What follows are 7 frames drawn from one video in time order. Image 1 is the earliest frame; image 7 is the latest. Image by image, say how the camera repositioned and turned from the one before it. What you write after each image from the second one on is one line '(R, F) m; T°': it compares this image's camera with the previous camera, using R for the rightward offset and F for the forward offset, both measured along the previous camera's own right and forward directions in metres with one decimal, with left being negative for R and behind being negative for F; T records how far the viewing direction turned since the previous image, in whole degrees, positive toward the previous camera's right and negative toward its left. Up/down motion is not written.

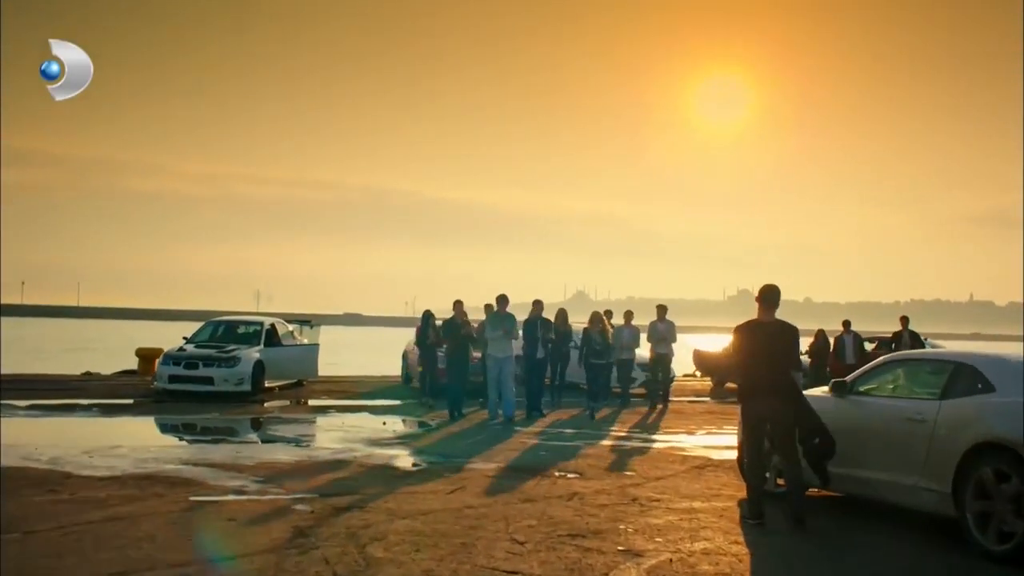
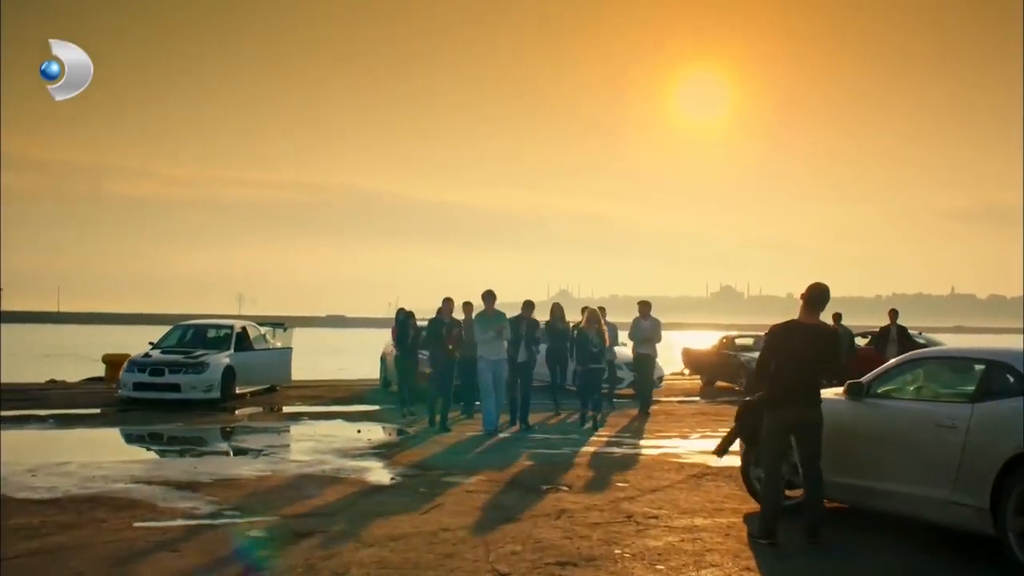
(+0.1, +0.8) m; +1°
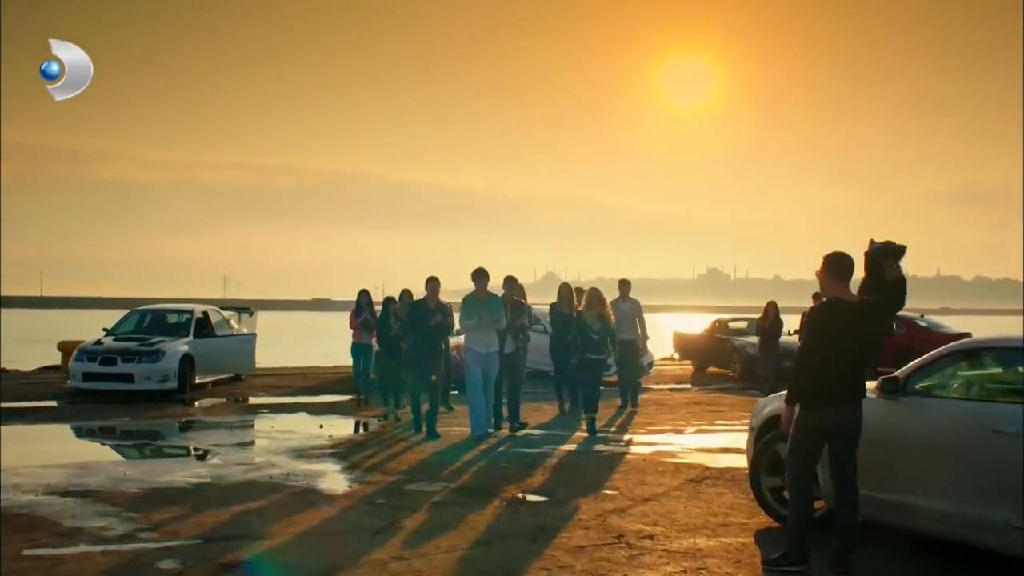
(+0.1, +1.3) m; +1°
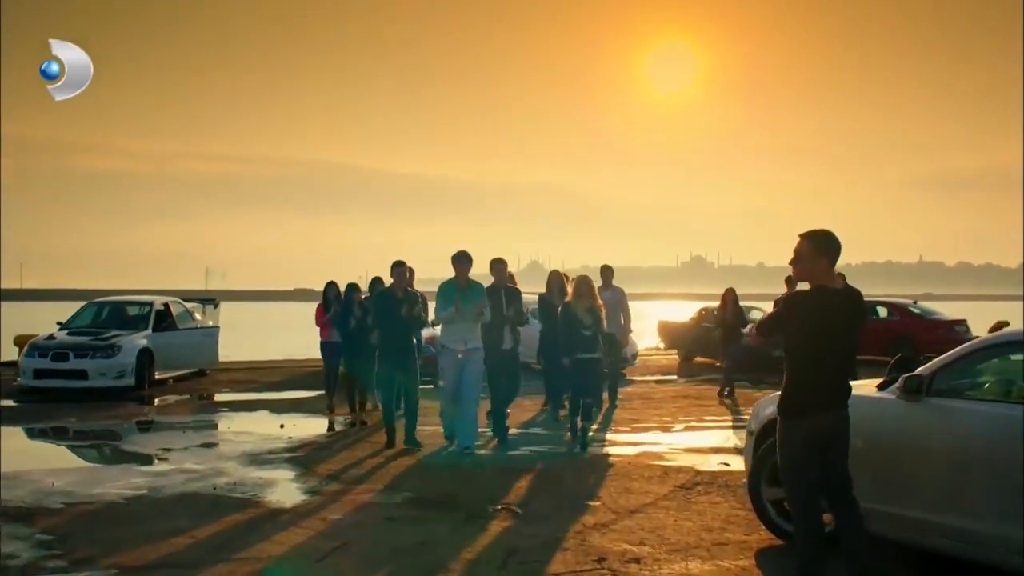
(+0.1, +0.9) m; +1°
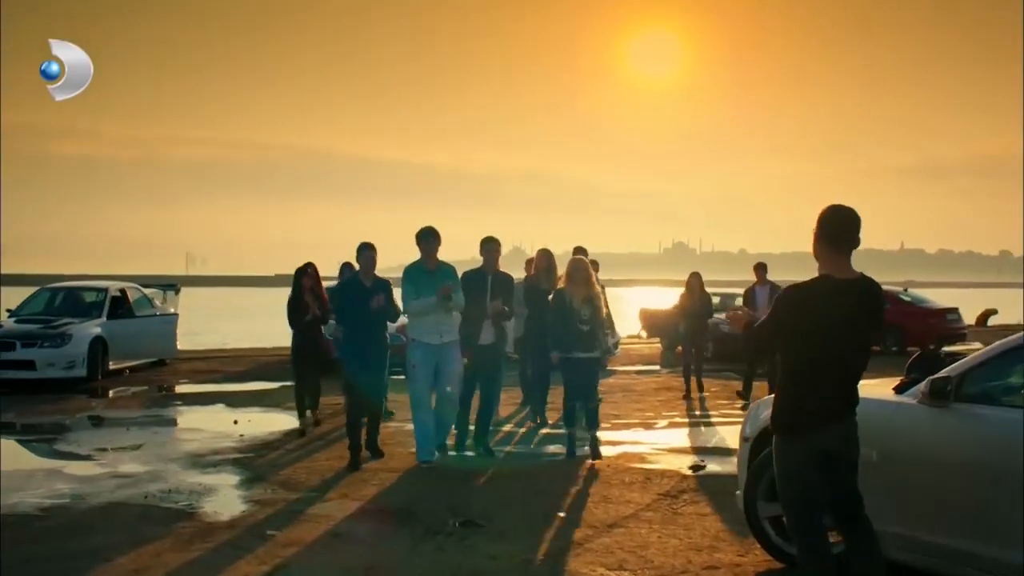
(+0.1, +0.9) m; +1°
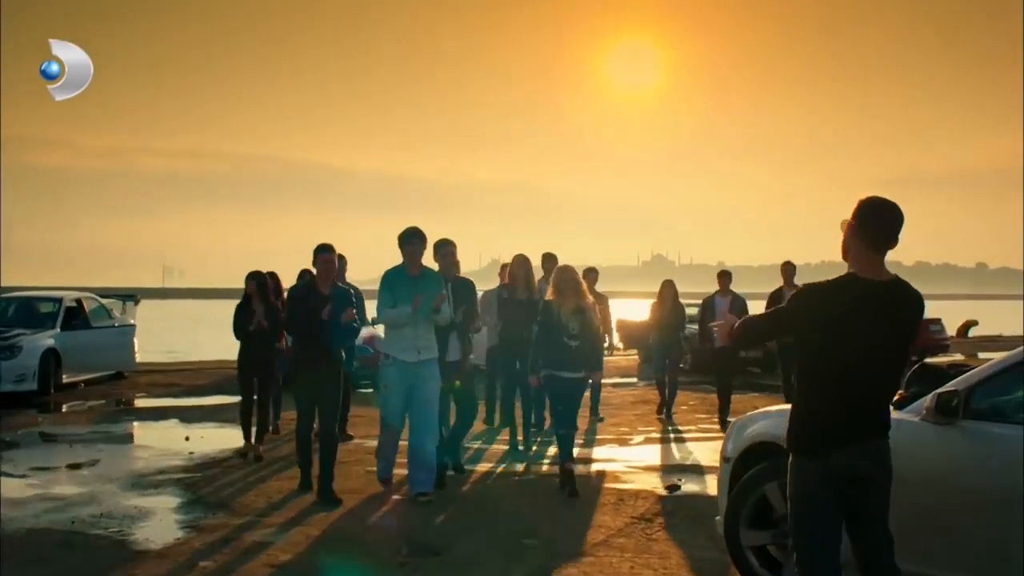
(+0.1, +0.6) m; +1°
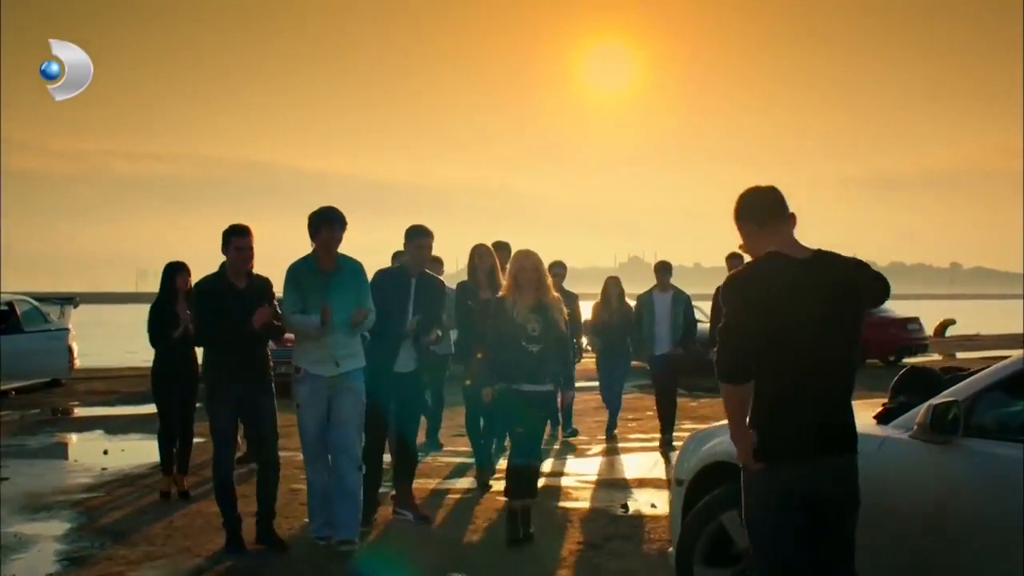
(+0.3, +0.9) m; +1°
